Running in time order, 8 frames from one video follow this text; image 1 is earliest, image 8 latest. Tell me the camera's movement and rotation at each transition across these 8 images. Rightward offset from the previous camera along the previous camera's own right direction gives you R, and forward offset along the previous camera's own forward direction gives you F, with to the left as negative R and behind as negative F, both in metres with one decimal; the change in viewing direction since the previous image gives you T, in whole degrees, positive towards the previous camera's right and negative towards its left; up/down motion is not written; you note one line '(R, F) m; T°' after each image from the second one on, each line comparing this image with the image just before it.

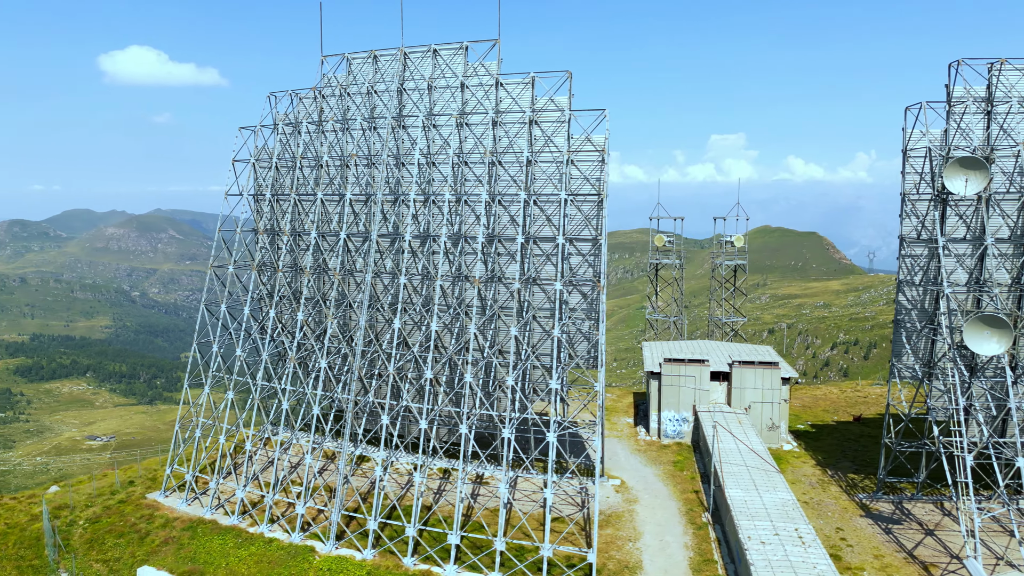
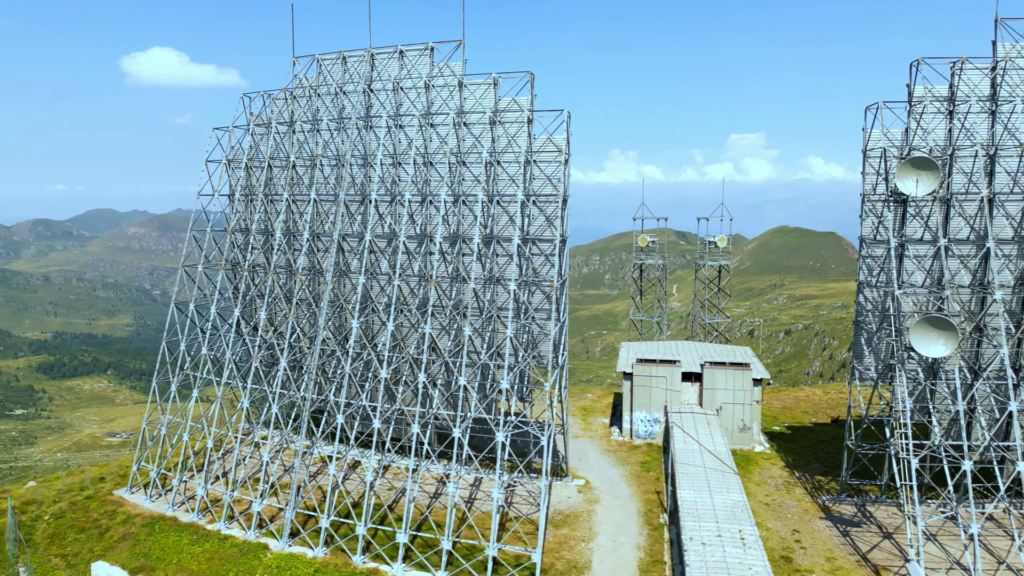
(+2.6, -0.1) m; -1°
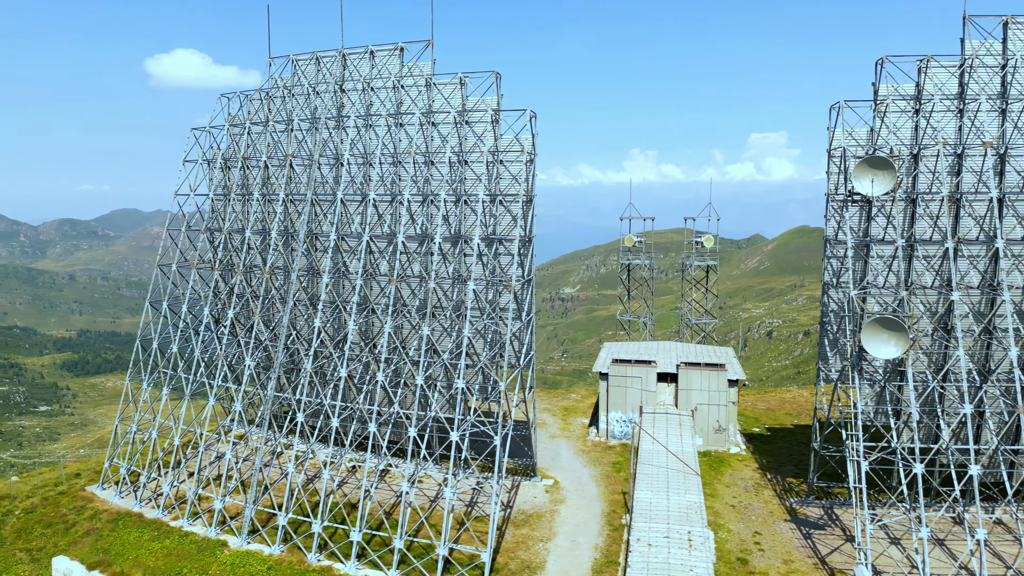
(+2.4, 0.0) m; -1°
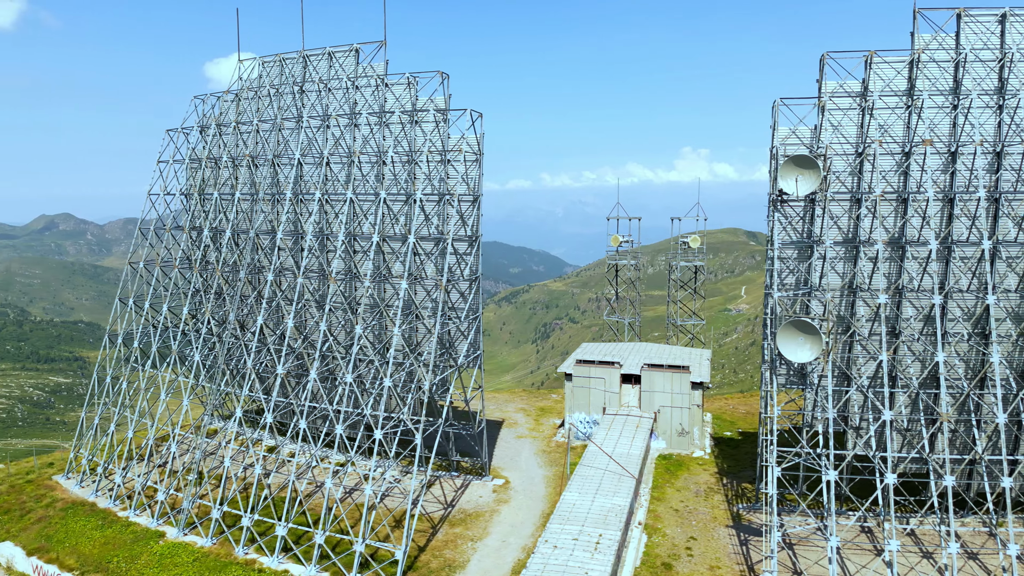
(+4.8, +0.1) m; -3°
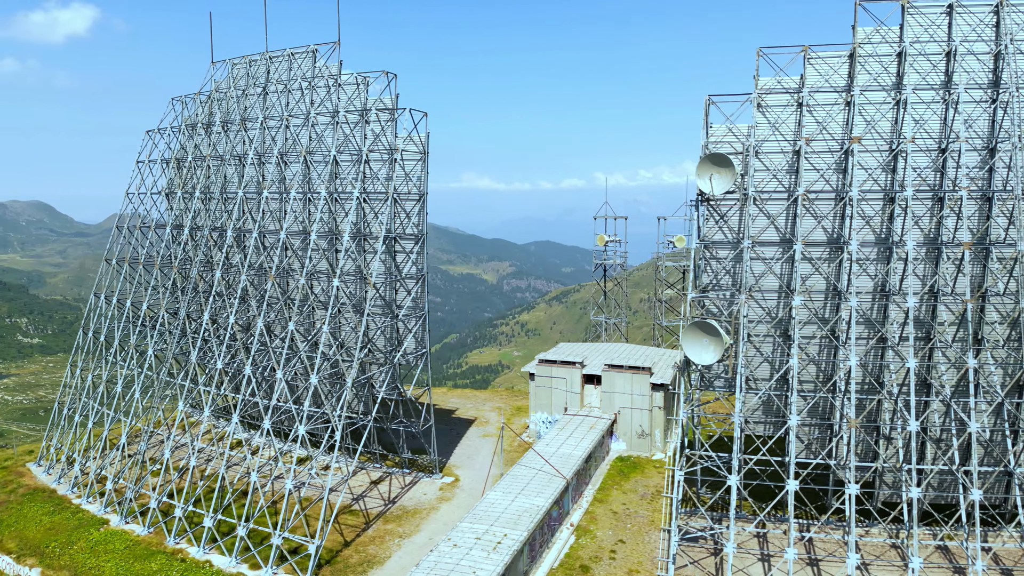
(+5.1, +0.2) m; -4°
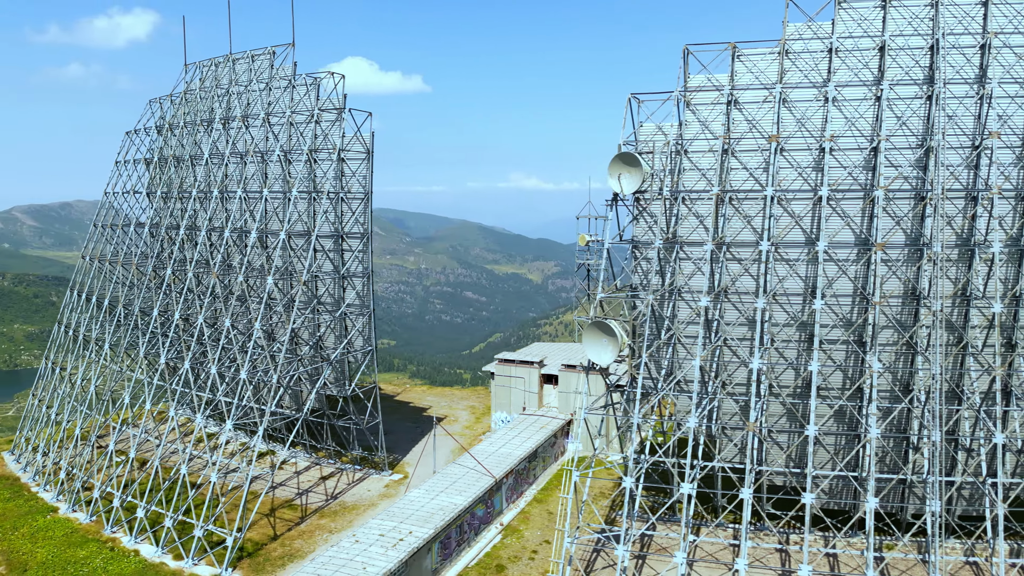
(+4.9, +0.1) m; -3°
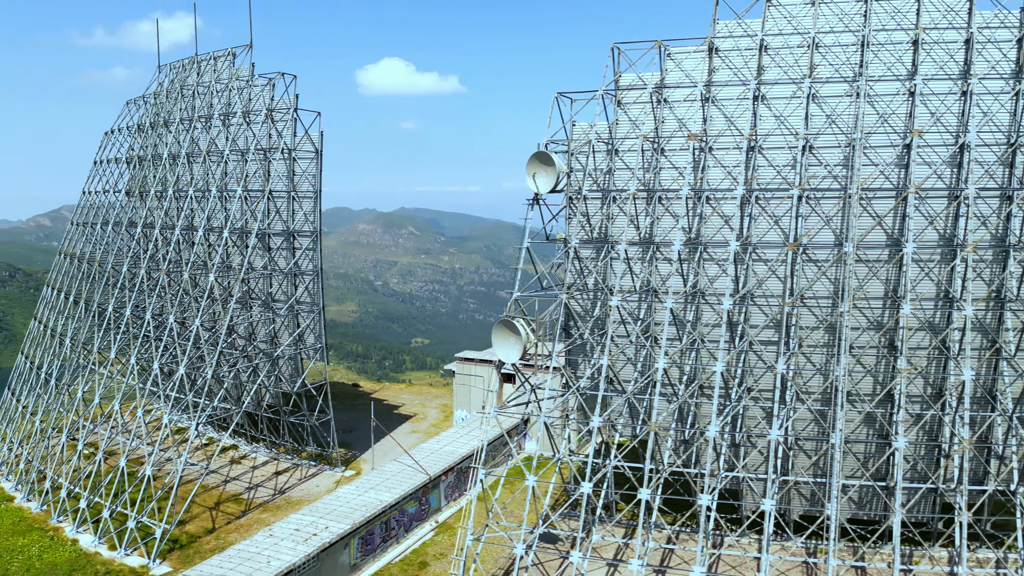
(+2.1, +1.4) m; -1°
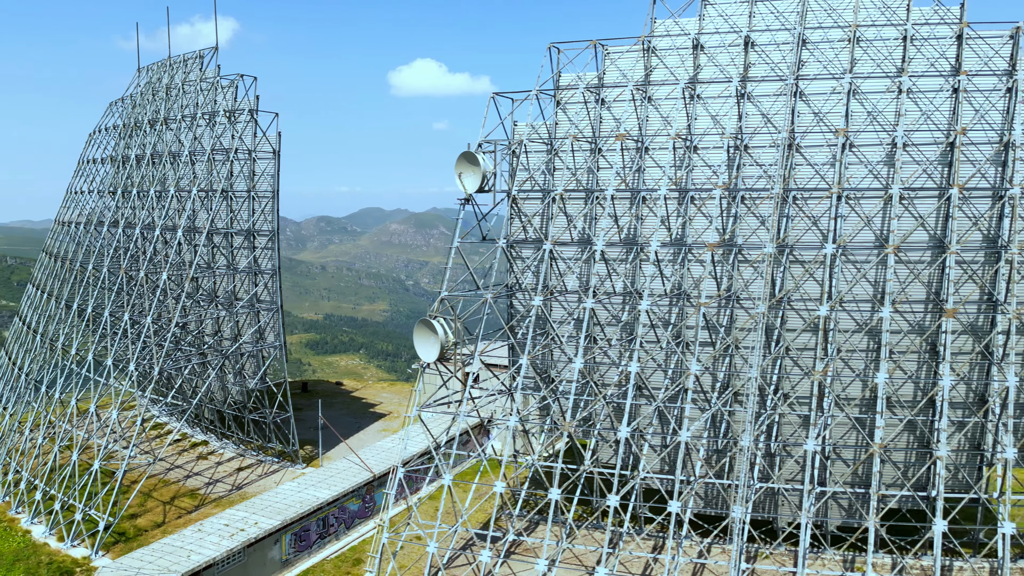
(+3.2, 0.0) m; -2°
